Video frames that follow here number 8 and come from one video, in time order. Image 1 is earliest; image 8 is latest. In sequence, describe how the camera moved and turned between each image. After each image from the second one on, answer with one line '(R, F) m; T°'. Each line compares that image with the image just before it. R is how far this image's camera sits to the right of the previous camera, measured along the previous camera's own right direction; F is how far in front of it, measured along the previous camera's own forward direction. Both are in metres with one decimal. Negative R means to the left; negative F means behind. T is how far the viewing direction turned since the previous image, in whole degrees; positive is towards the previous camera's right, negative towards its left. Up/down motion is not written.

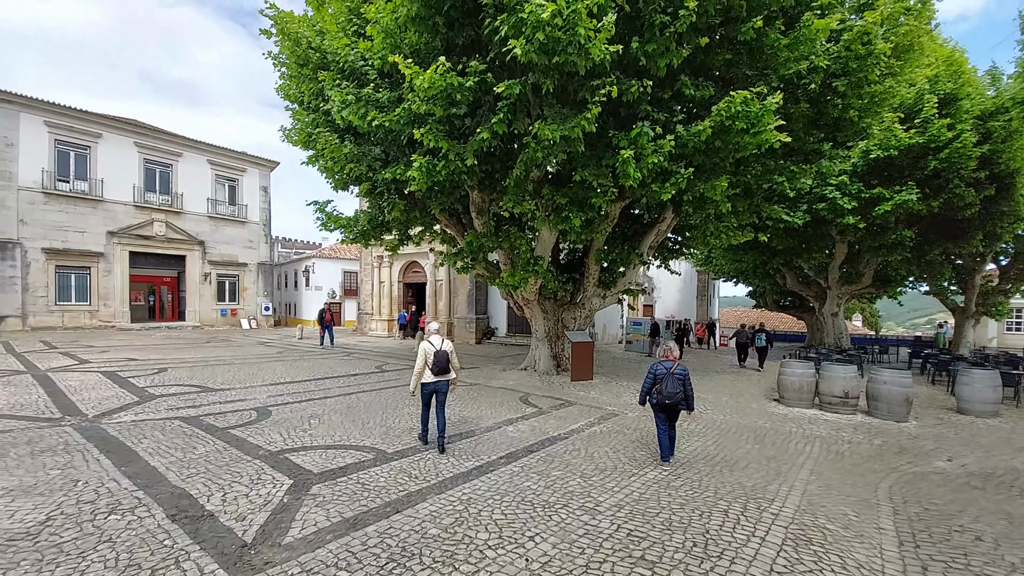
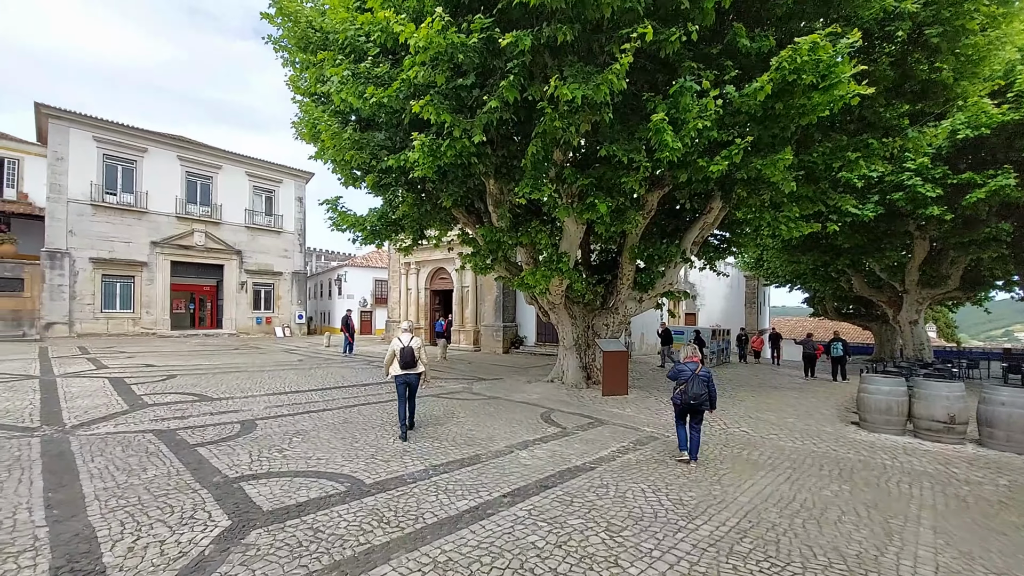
(+0.3, +1.2) m; -5°
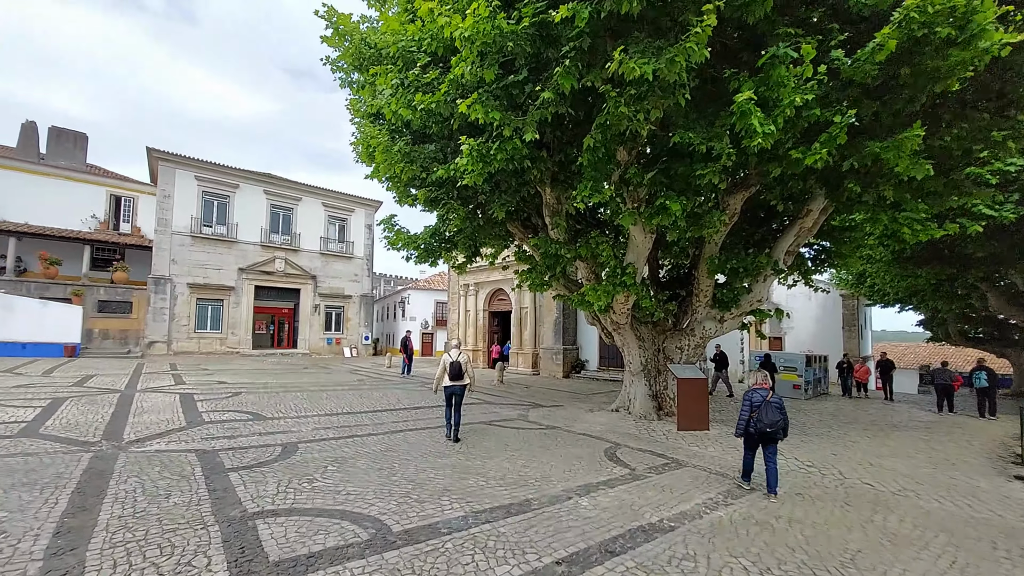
(+0.1, +0.9) m; -8°
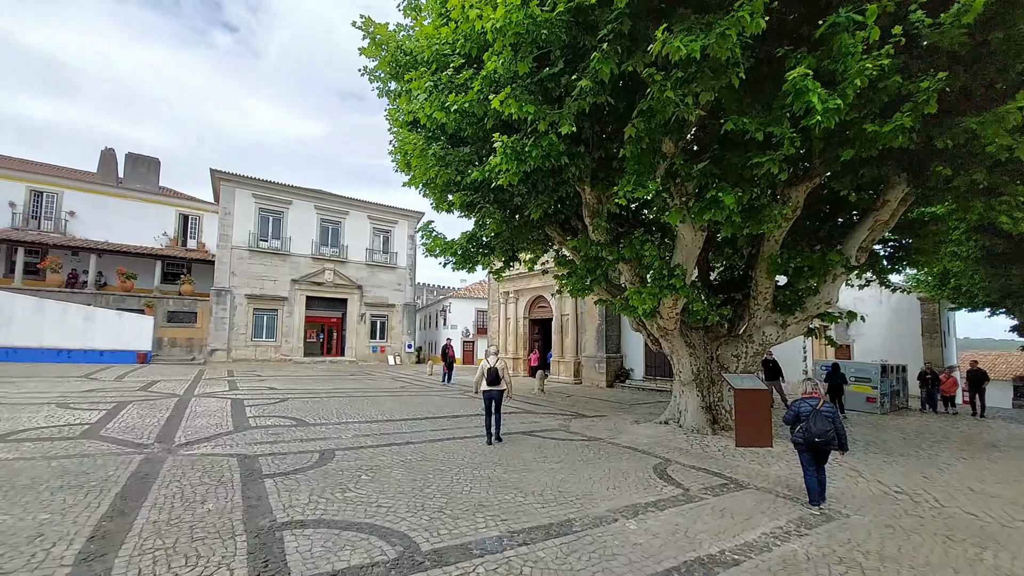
(+0.1, +0.3) m; -6°
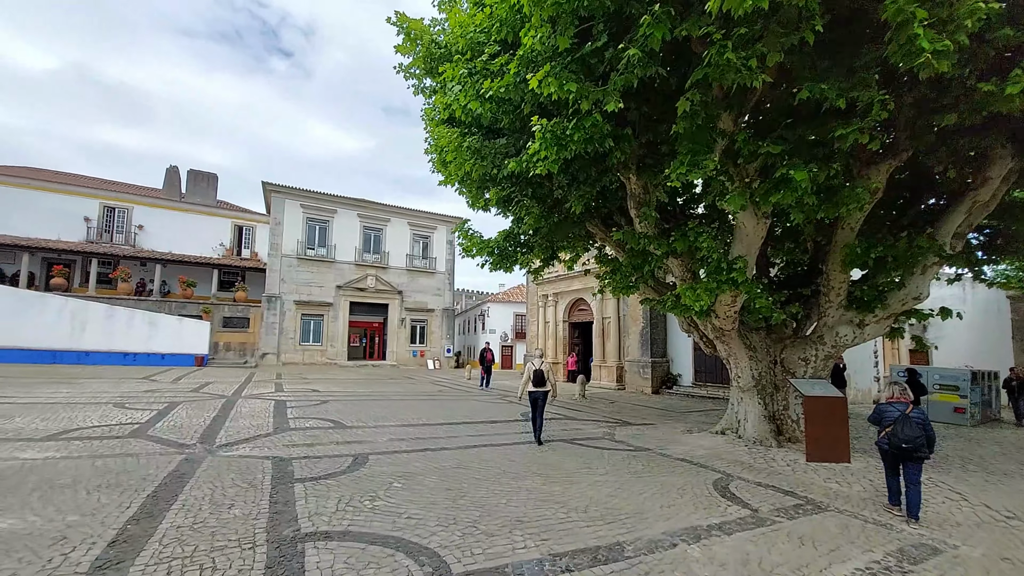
(0.0, +0.5) m; -5°
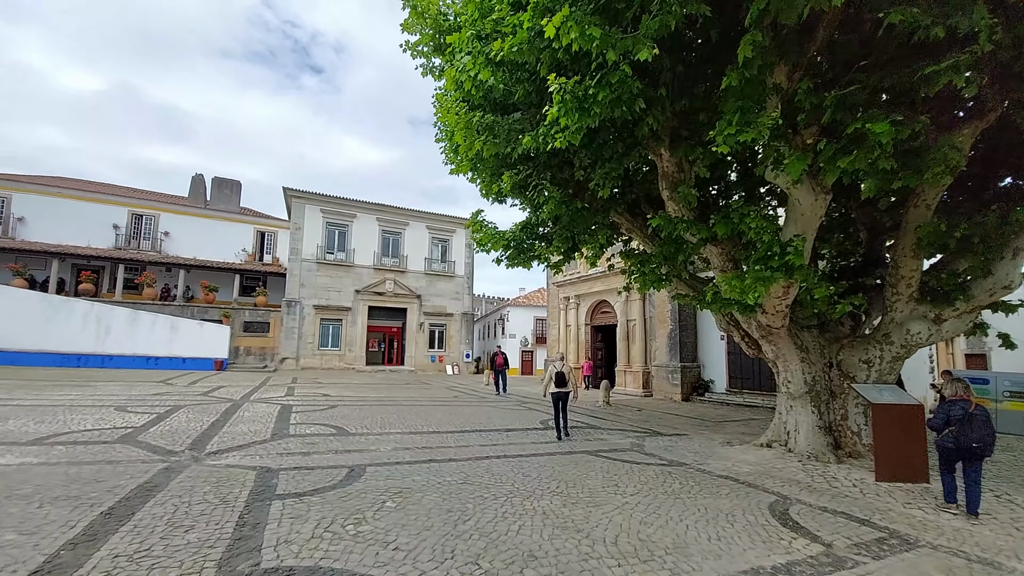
(+0.1, +0.8) m; -3°
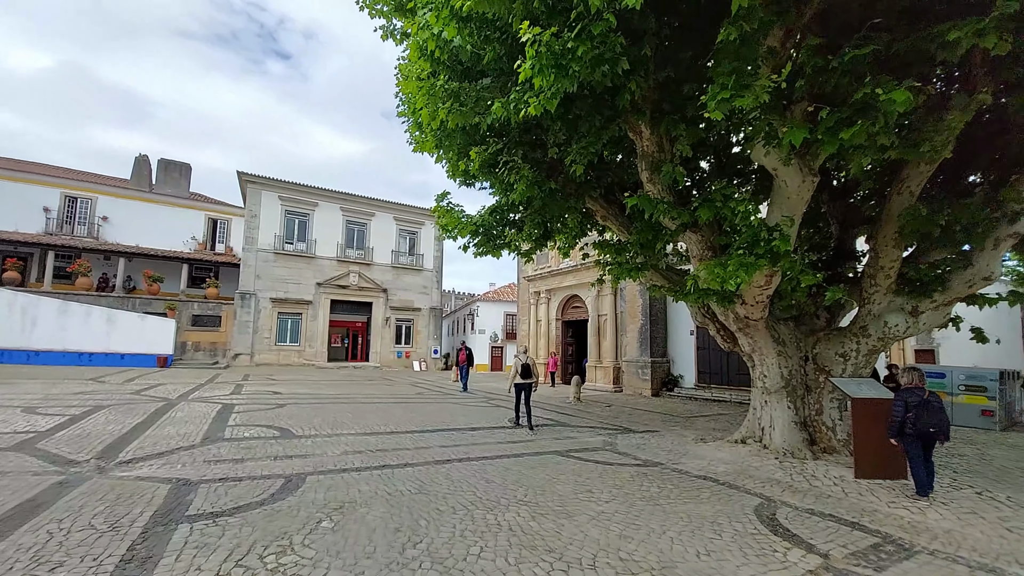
(+0.1, +0.6) m; +4°
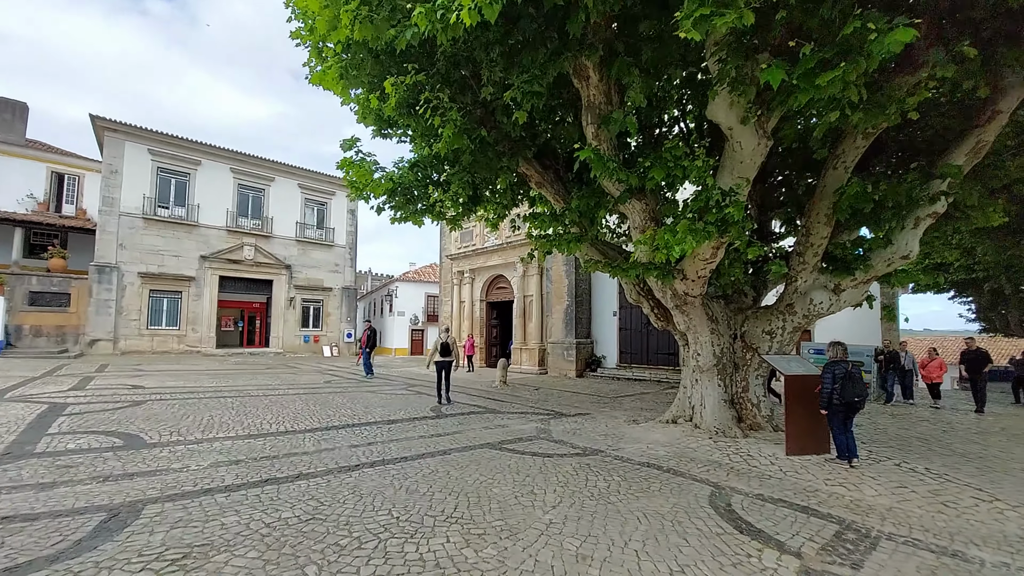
(-0.1, +1.0) m; +11°
